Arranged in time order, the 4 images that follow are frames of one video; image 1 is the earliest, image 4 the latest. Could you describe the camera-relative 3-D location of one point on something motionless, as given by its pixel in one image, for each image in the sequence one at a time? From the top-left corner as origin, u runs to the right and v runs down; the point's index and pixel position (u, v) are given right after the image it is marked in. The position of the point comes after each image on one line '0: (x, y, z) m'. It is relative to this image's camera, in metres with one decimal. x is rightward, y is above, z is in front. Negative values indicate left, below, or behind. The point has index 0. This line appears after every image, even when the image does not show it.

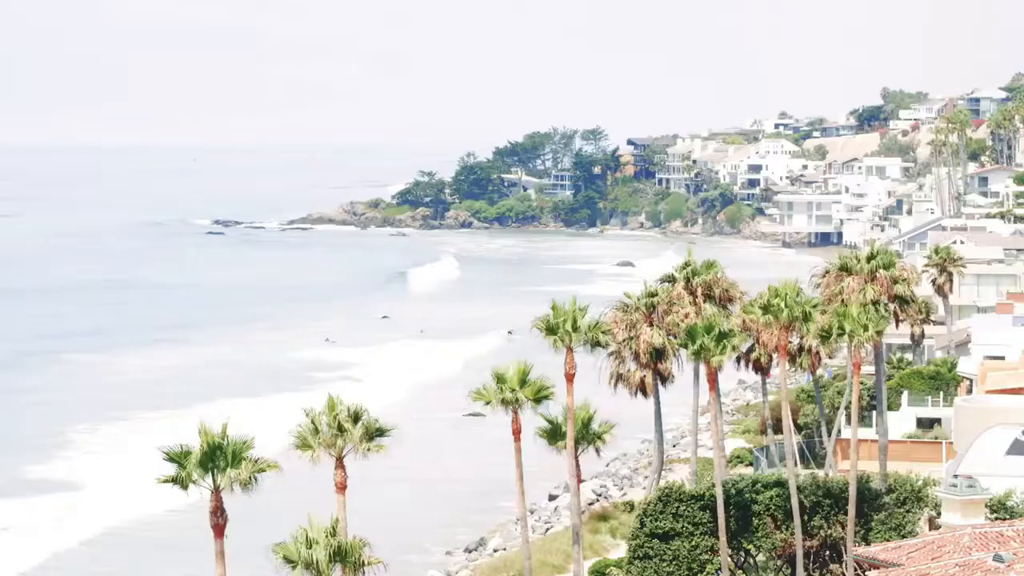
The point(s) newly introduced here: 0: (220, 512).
0: (-3.3, -2.5, +19.6) m
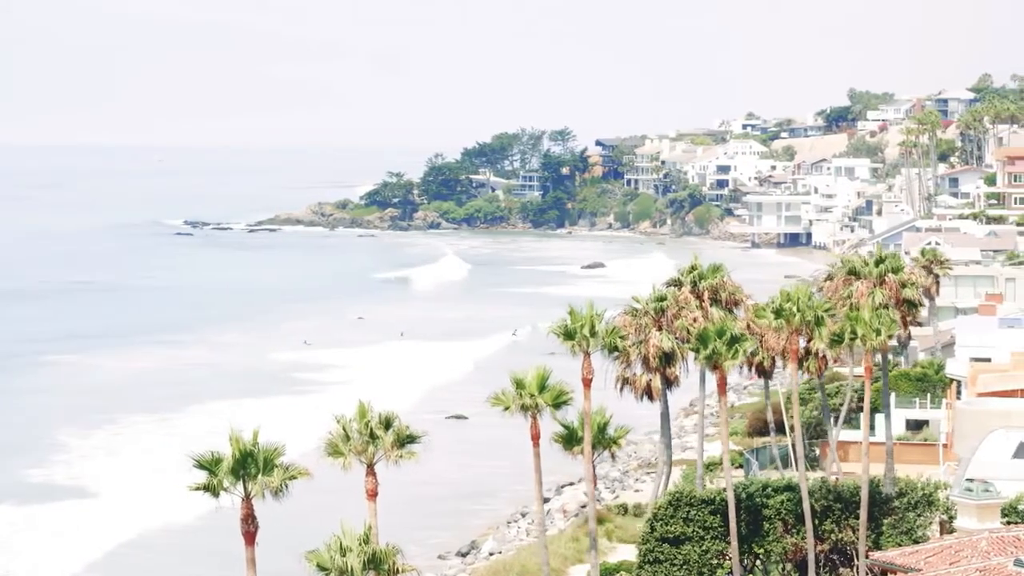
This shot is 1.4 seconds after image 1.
0: (-2.9, -2.6, +19.6) m
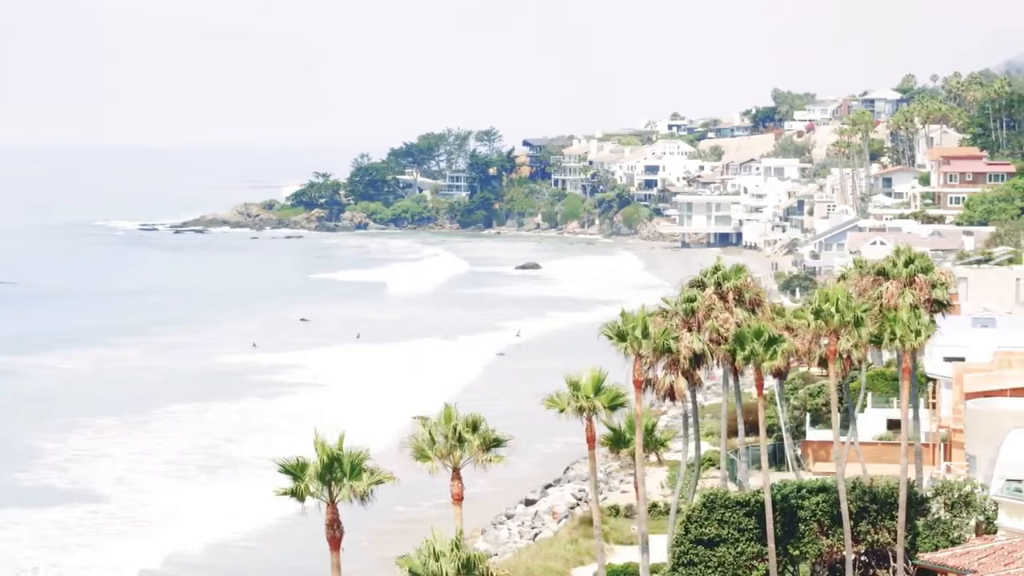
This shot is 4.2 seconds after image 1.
0: (-1.9, -2.6, +19.3) m
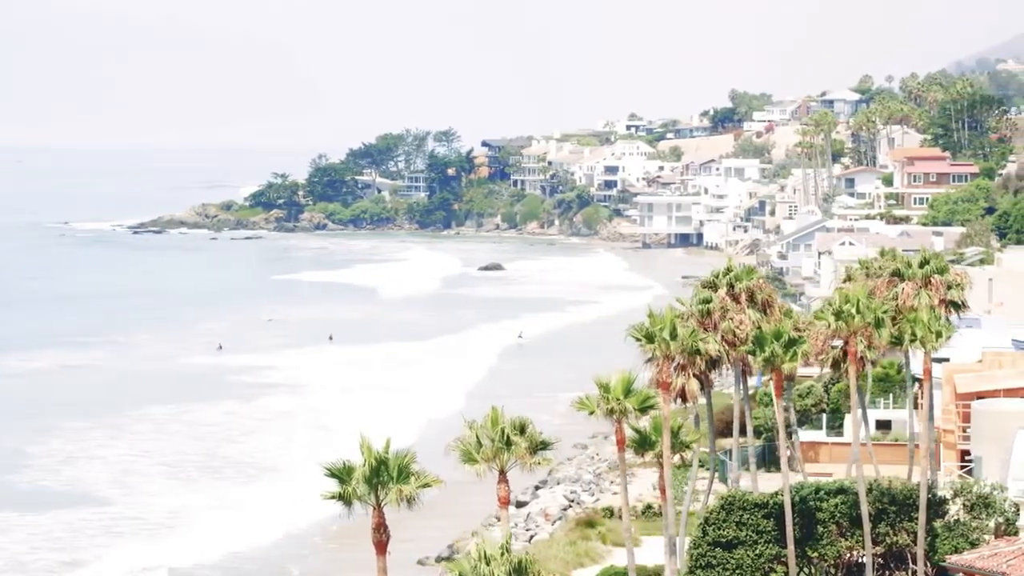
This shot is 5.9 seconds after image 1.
0: (-1.4, -2.6, +19.1) m
